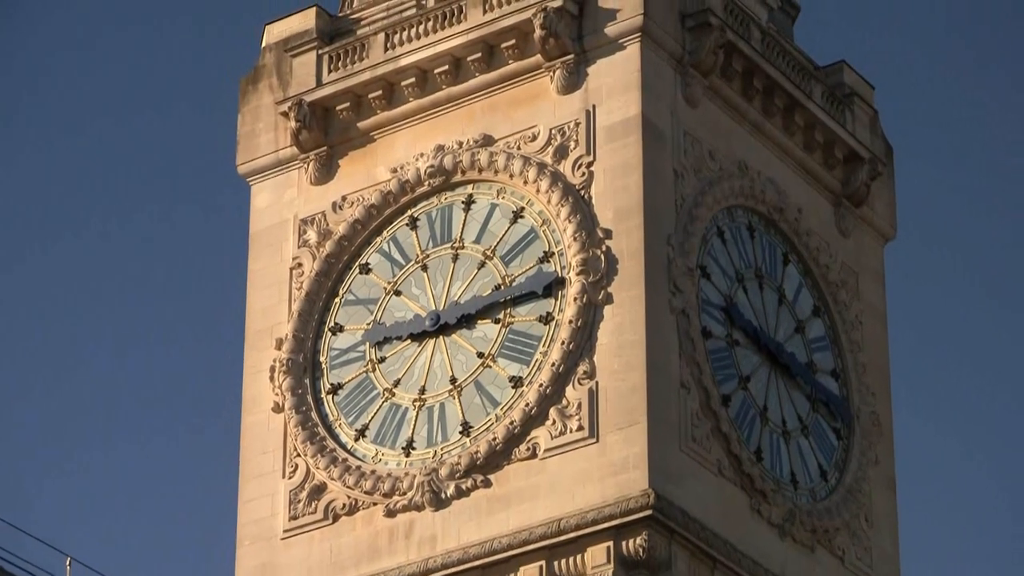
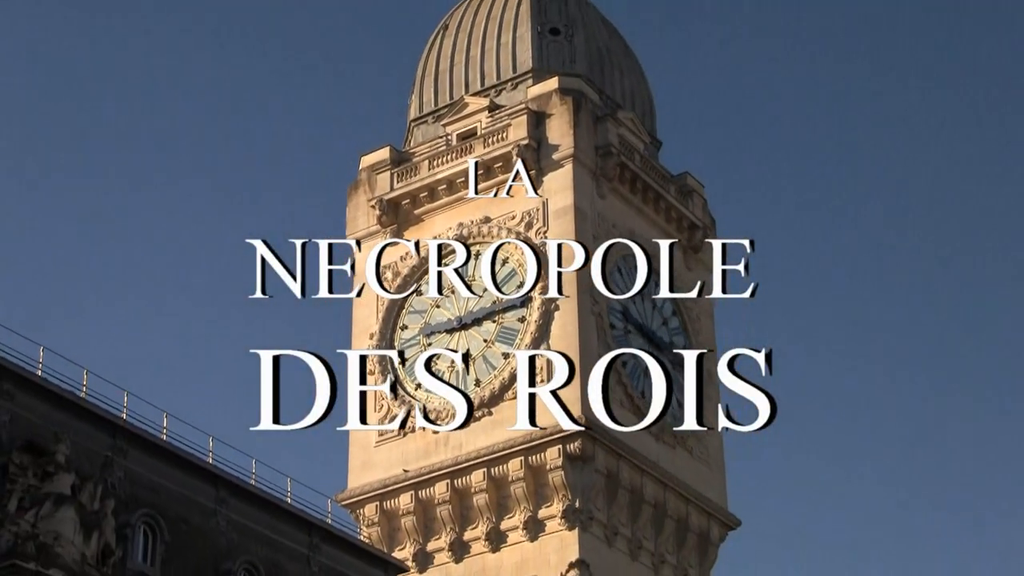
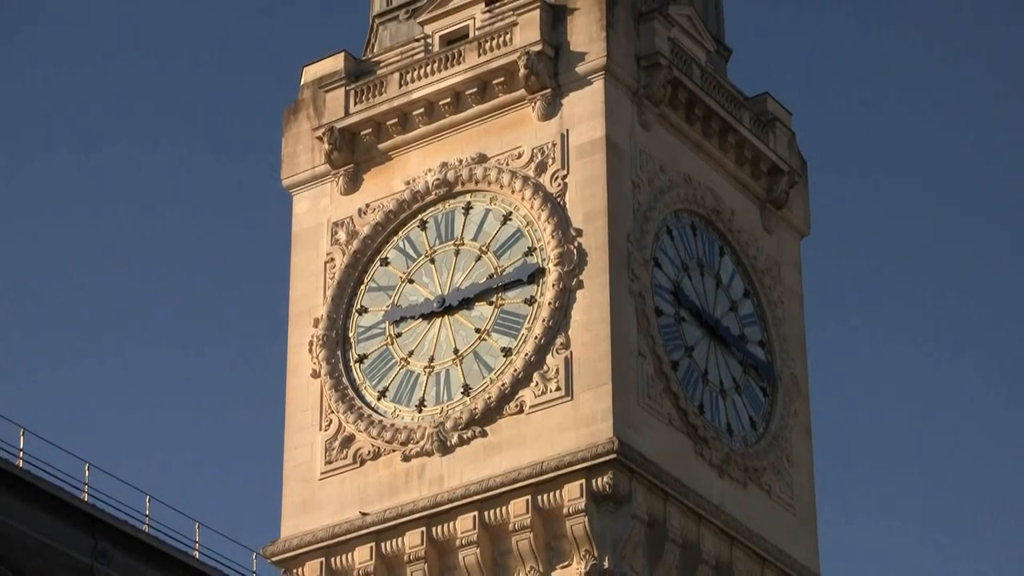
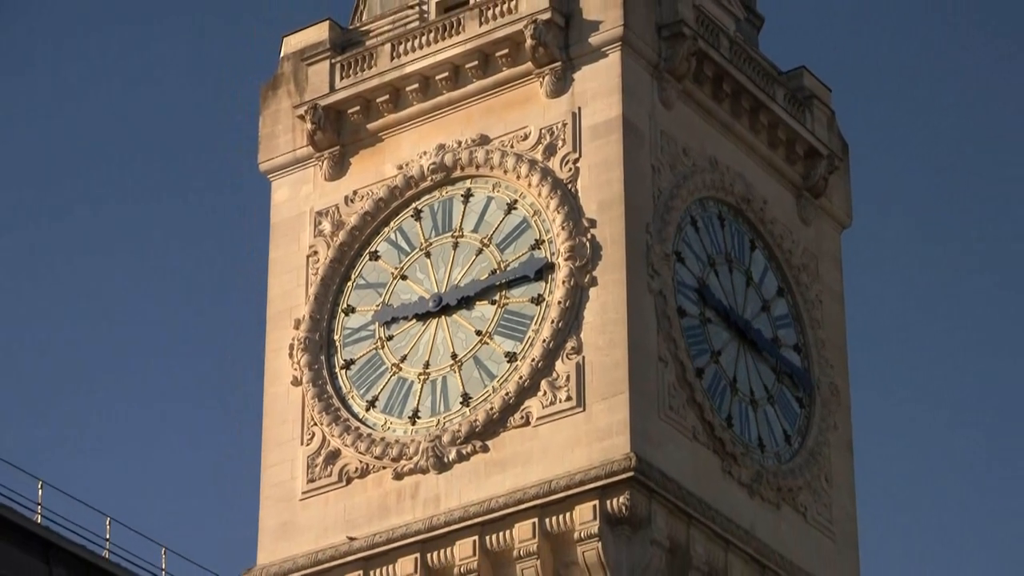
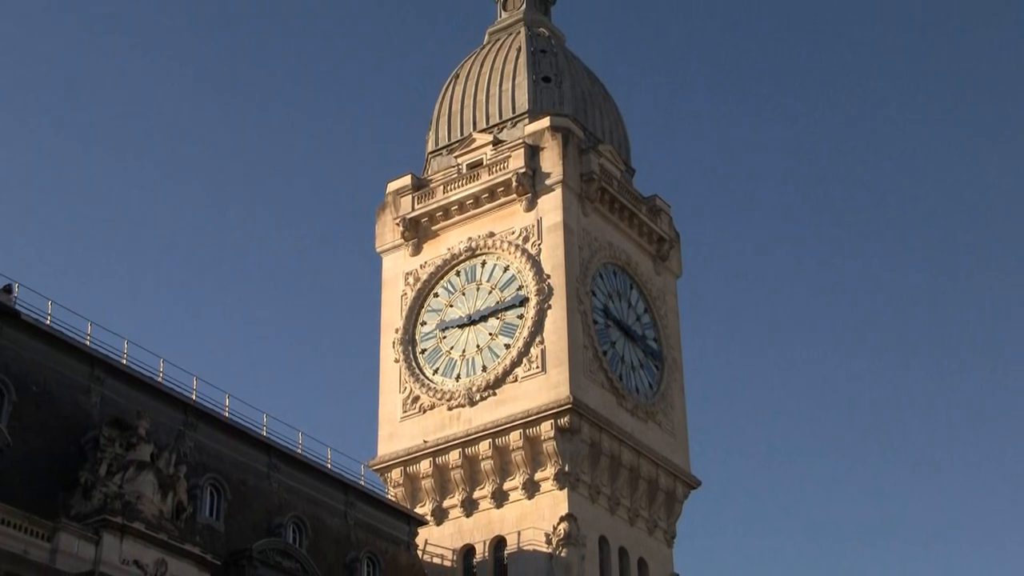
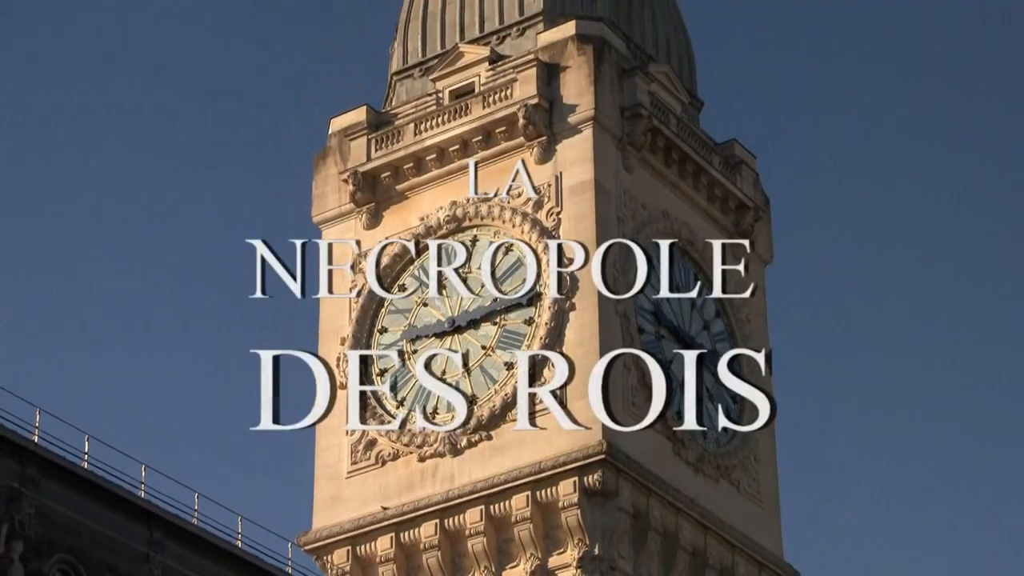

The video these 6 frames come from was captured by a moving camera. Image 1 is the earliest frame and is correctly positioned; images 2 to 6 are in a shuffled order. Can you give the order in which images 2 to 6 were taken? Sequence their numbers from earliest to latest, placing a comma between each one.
4, 3, 6, 2, 5
